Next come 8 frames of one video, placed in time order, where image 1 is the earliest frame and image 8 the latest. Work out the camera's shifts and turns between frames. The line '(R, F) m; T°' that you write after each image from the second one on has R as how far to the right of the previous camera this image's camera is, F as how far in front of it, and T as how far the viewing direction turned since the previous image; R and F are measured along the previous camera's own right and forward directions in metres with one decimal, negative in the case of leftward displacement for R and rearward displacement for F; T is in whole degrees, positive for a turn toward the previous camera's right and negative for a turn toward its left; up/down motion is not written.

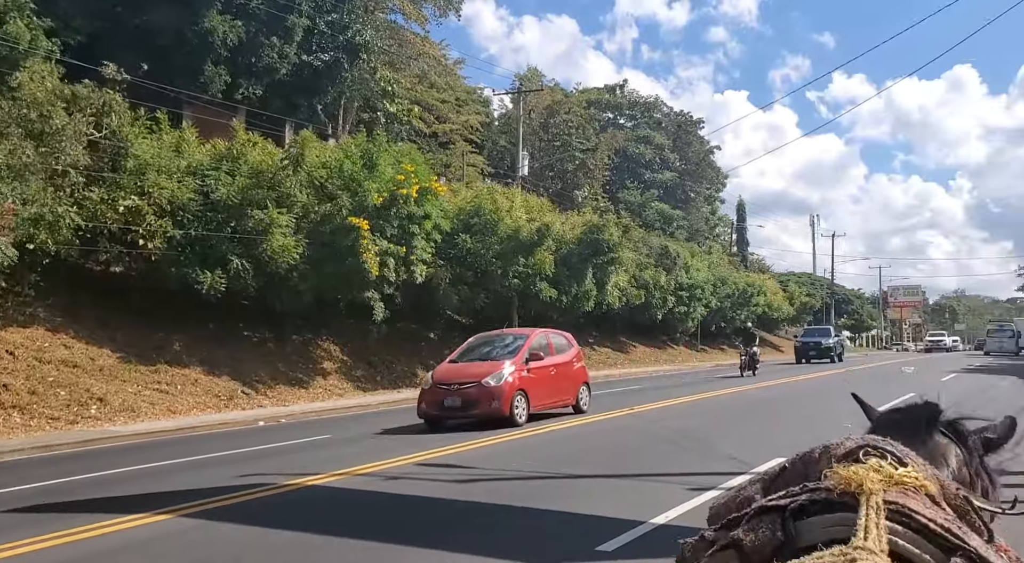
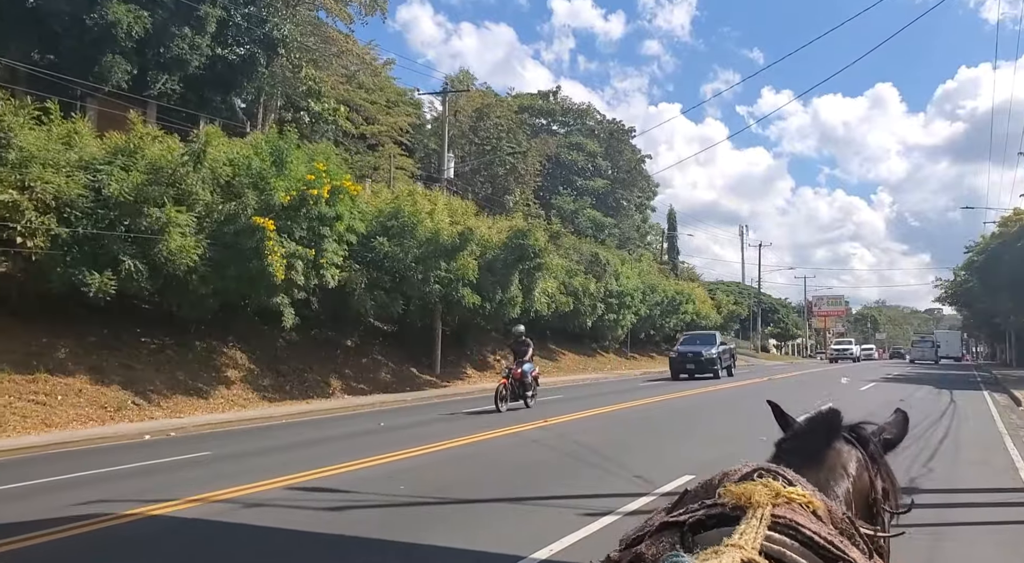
(+0.6, +0.8) m; +5°
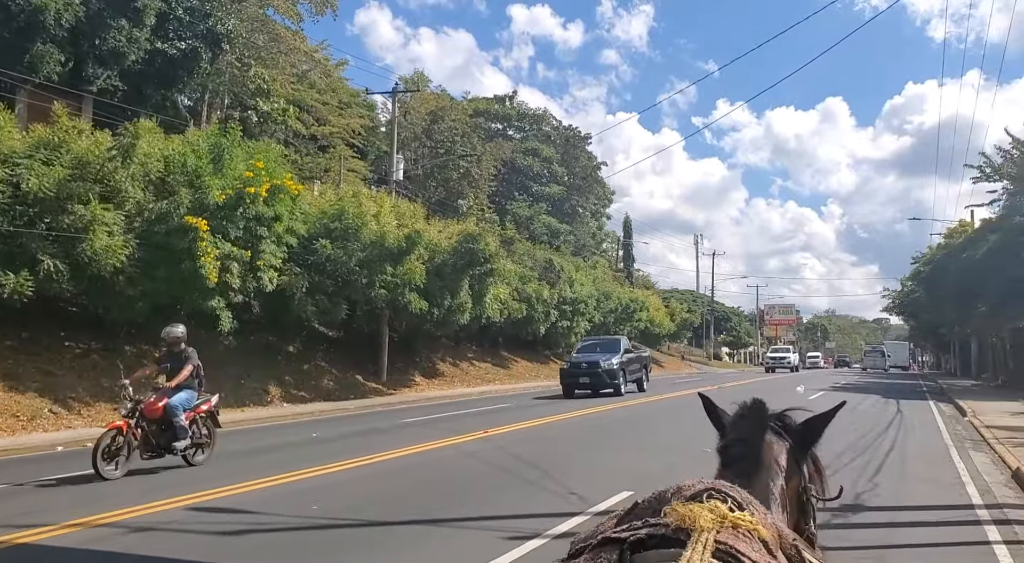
(+0.4, +0.6) m; +3°
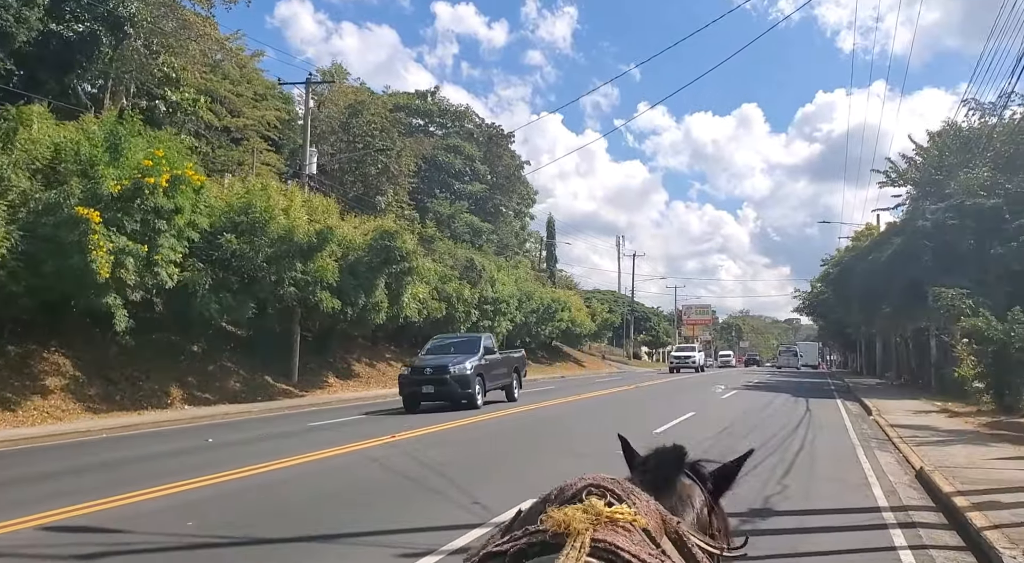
(+0.2, +0.5) m; +6°
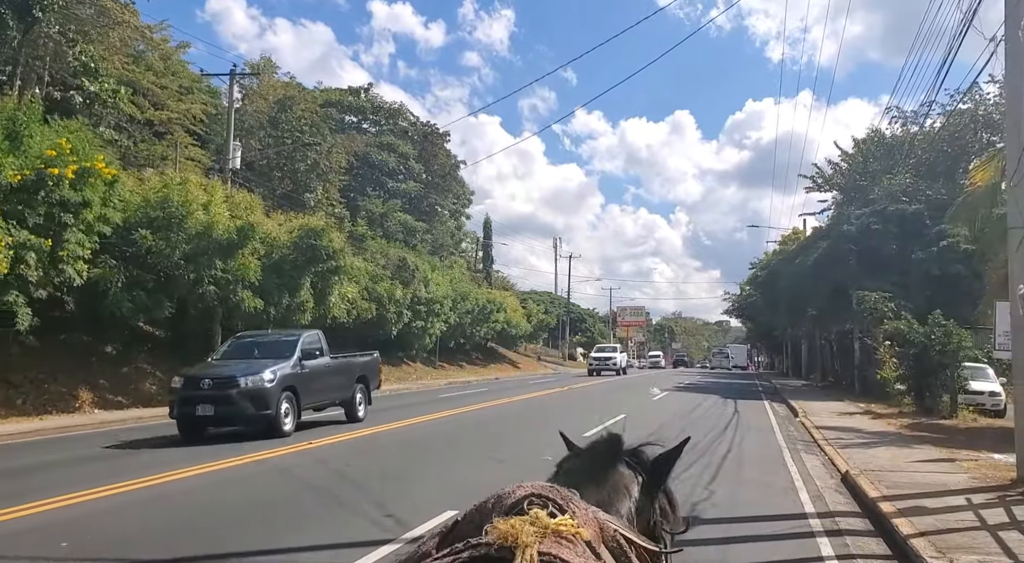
(+0.2, +0.4) m; +5°
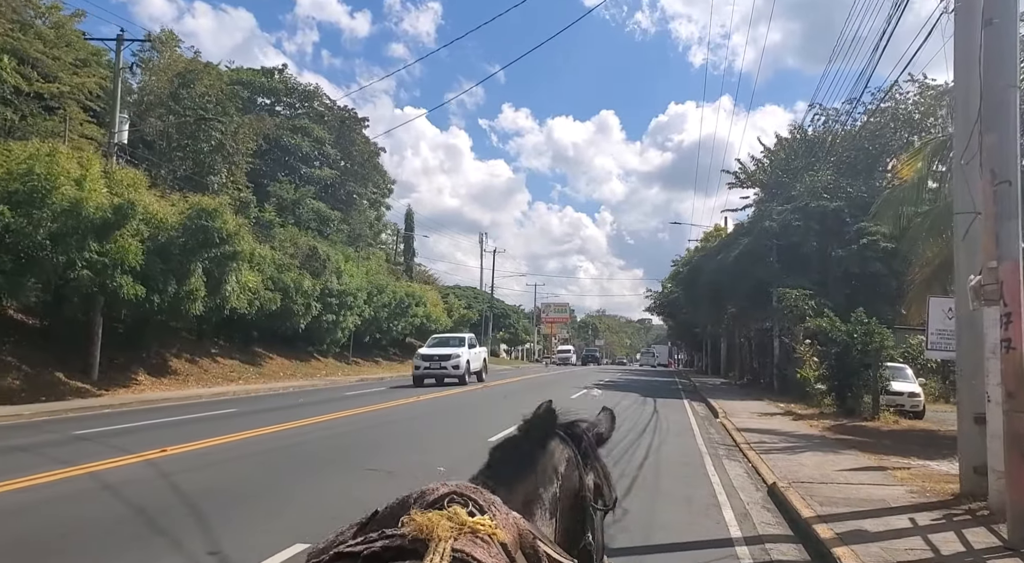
(+0.4, +1.2) m; +6°
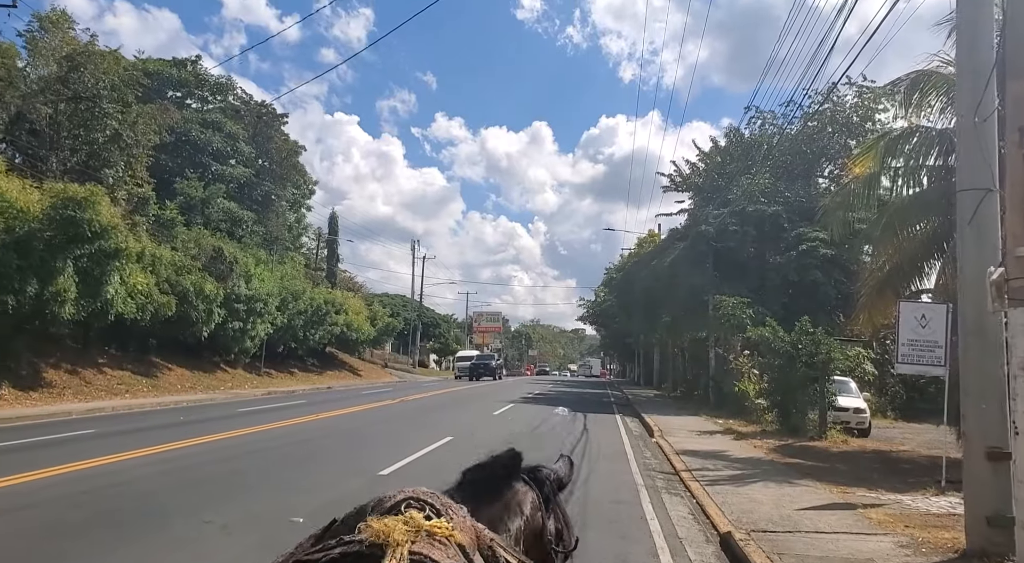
(+0.4, +1.7) m; +5°
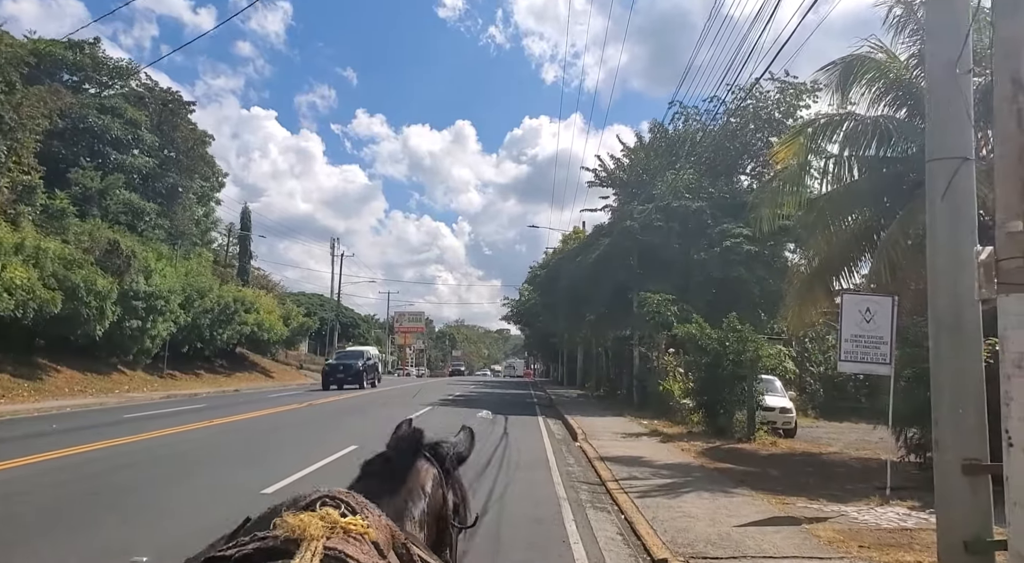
(+0.2, +1.0) m; +6°
